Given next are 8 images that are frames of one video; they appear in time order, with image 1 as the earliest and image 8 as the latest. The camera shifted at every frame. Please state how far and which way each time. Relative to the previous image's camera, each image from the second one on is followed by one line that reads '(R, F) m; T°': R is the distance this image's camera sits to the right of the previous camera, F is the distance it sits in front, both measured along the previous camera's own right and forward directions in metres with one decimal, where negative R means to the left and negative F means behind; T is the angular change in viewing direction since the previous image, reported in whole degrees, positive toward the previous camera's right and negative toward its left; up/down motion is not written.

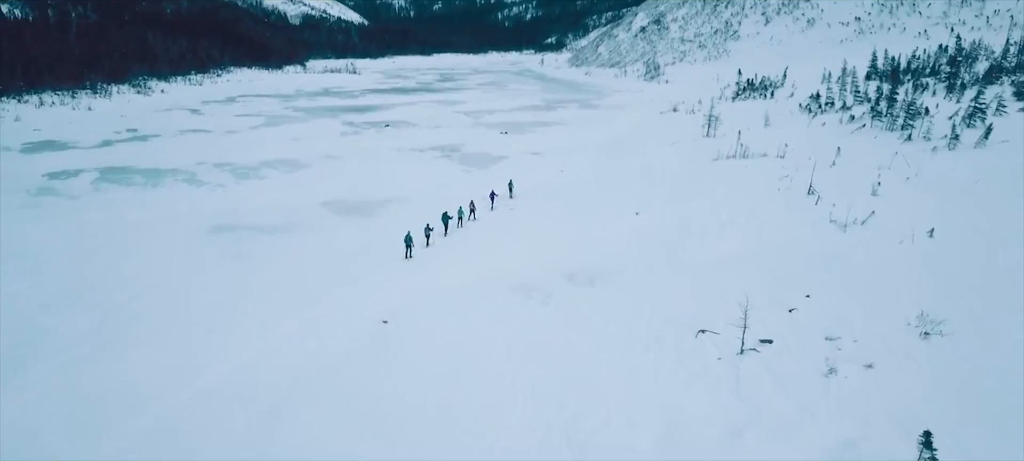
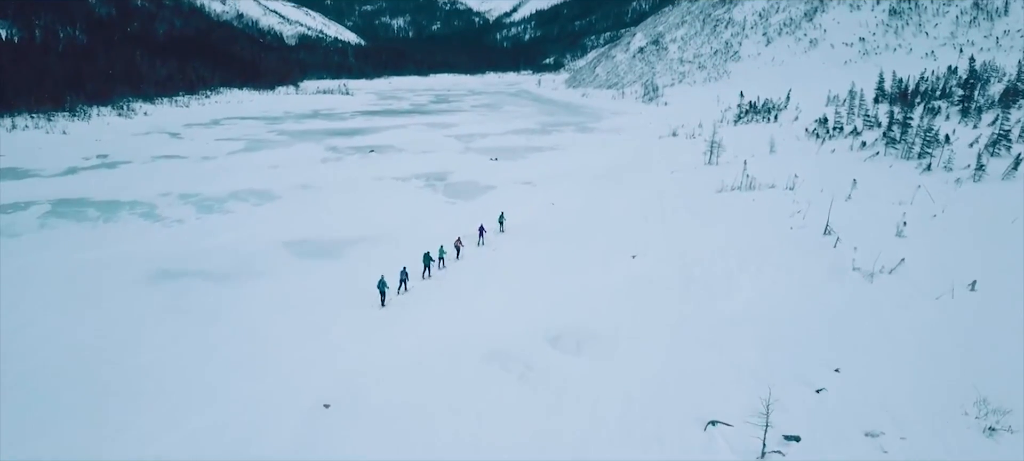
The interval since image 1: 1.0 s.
(+0.3, +1.4) m; 0°
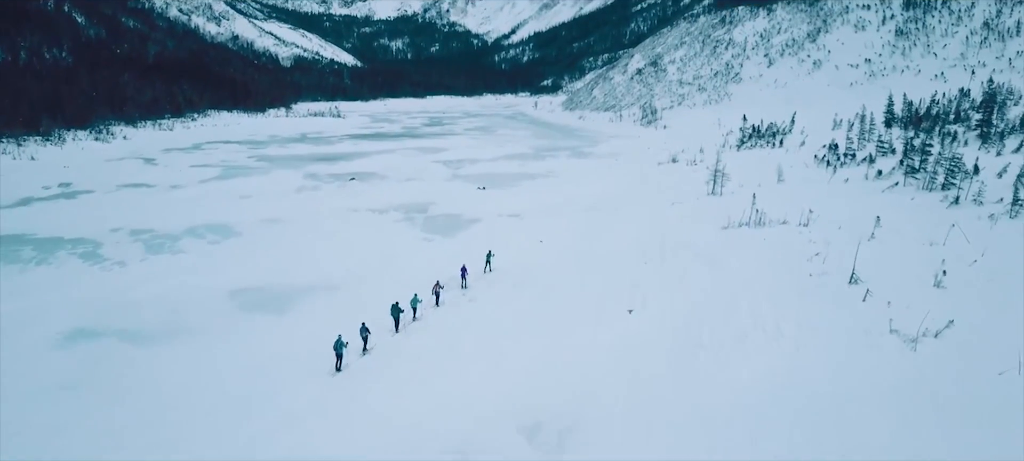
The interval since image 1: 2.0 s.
(+0.3, +1.6) m; 0°
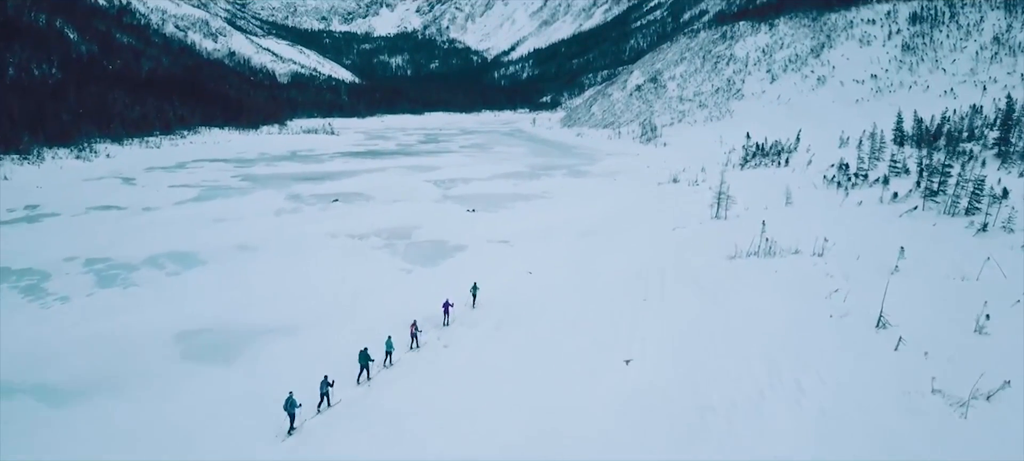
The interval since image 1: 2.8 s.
(+0.2, +1.3) m; 0°
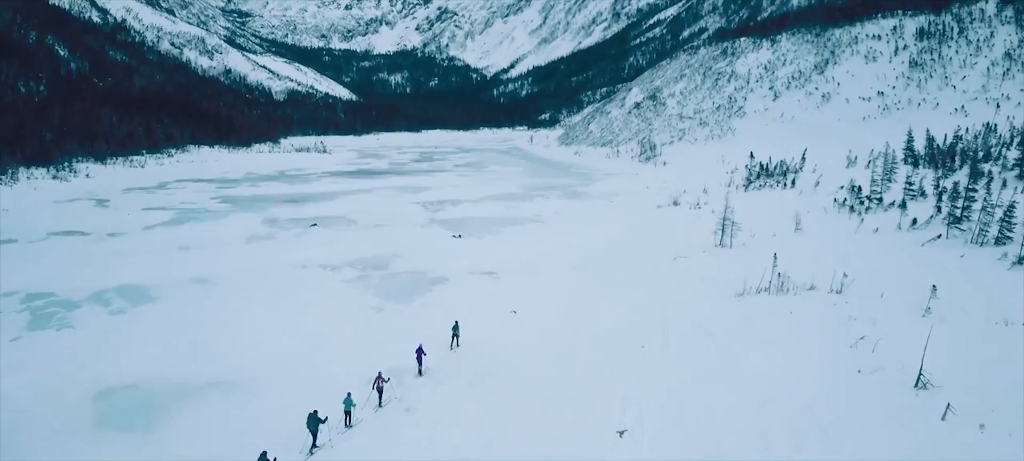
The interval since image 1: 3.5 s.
(+0.3, +1.4) m; 0°
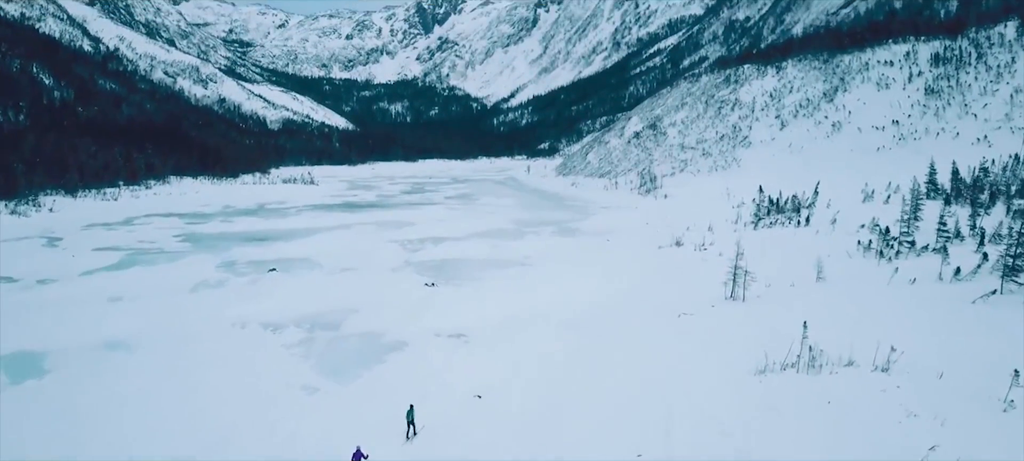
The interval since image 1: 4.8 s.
(+0.4, +2.4) m; 0°
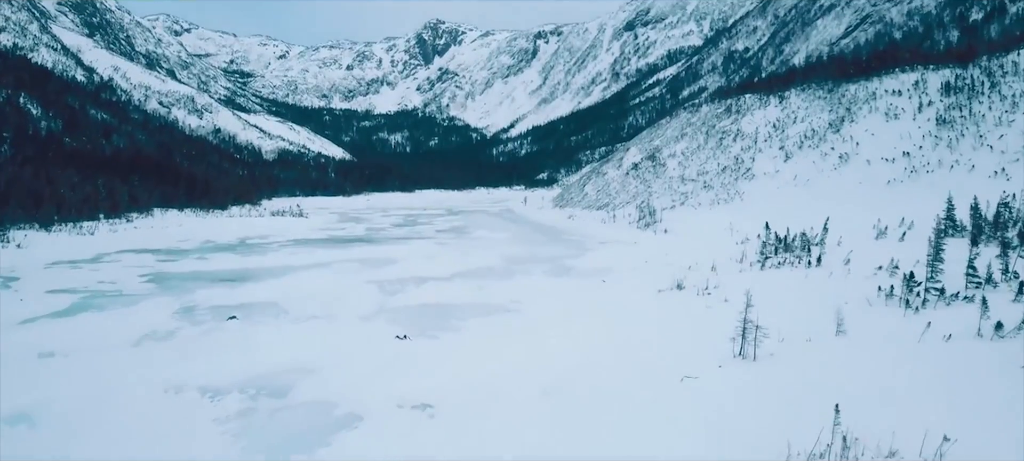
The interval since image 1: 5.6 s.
(+0.3, +1.7) m; 0°
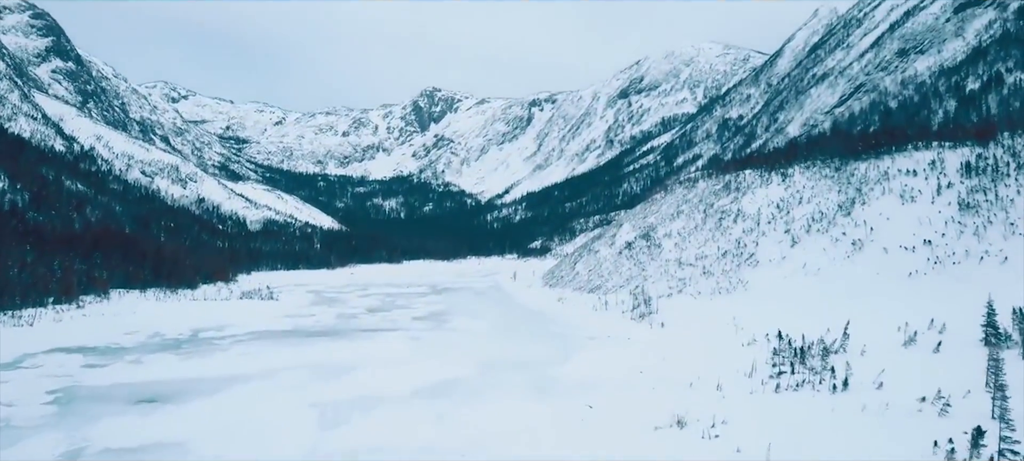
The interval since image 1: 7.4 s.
(+0.7, +3.3) m; 0°
